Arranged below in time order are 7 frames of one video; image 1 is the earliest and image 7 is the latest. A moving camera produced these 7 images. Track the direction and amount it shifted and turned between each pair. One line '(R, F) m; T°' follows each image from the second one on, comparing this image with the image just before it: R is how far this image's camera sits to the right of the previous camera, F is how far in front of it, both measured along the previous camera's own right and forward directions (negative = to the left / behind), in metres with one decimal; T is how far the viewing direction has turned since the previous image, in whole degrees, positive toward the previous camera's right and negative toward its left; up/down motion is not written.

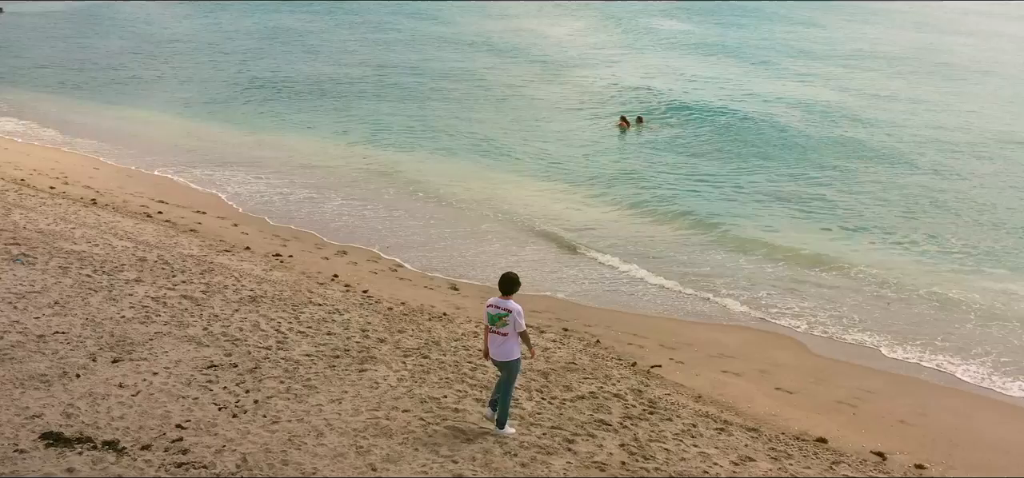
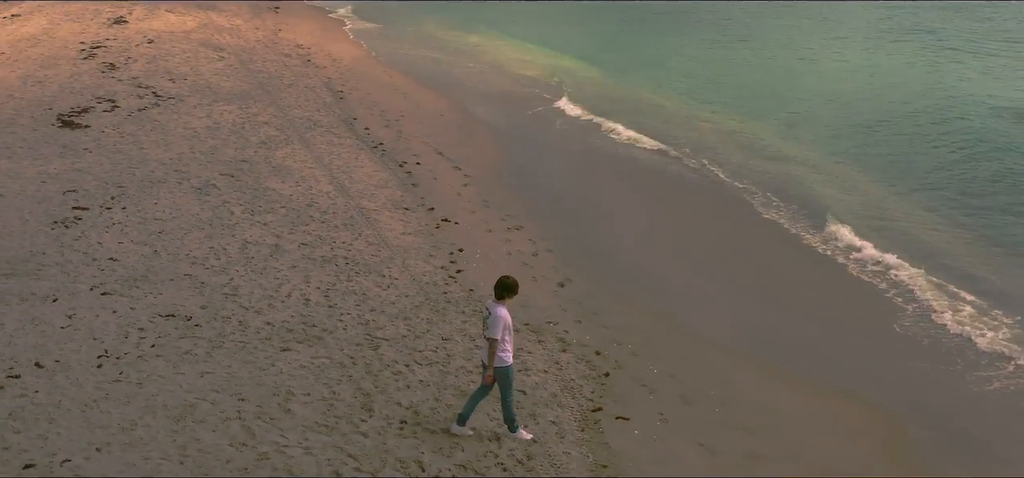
(+3.5, +1.9) m; -30°
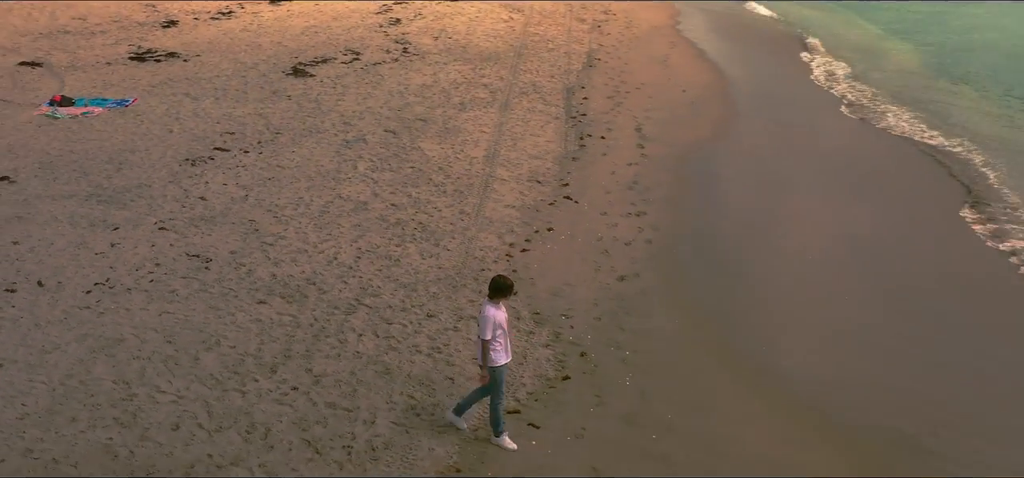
(+2.5, +0.8) m; -21°
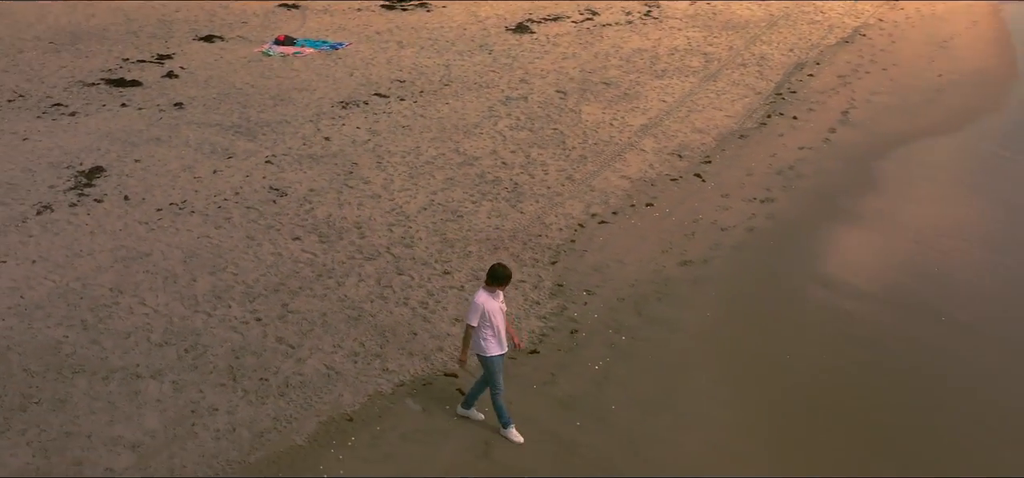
(+2.2, +0.5) m; -19°
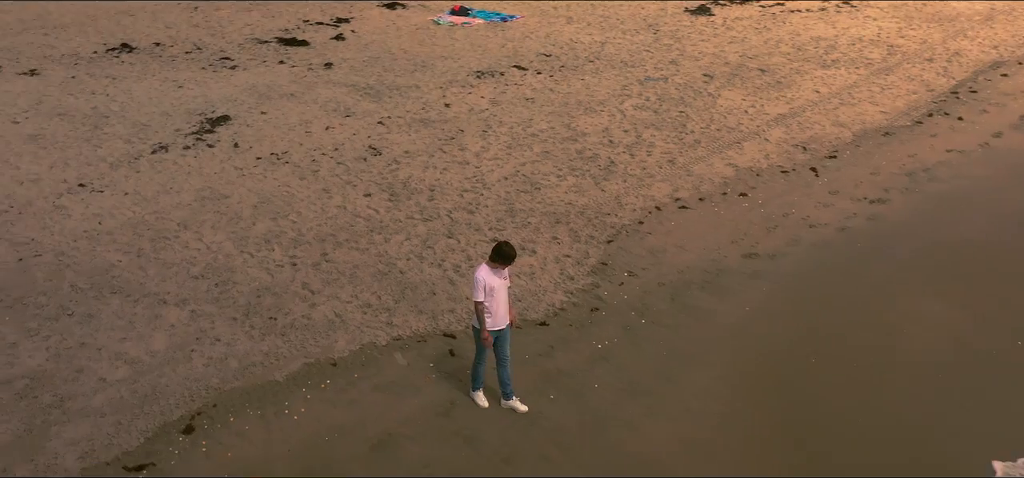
(+1.5, +0.1) m; -14°
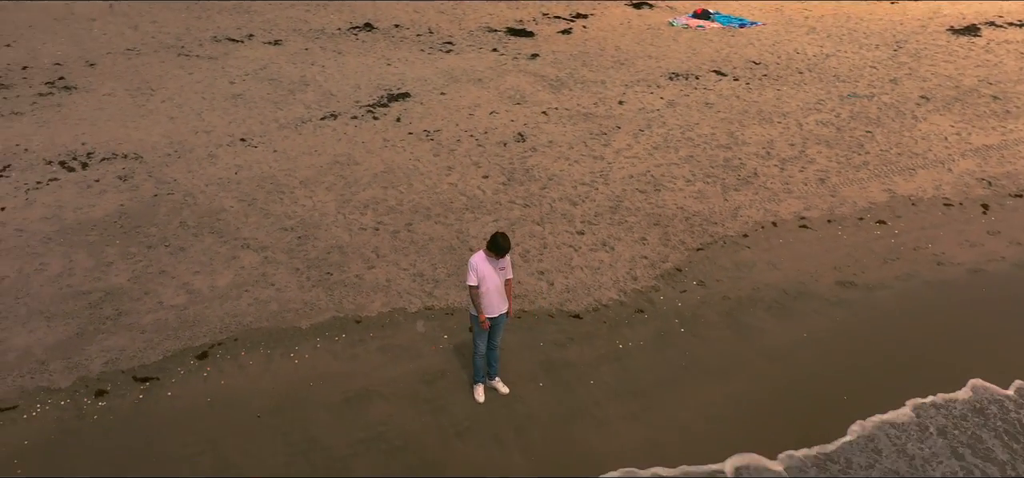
(+1.9, +0.2) m; -19°
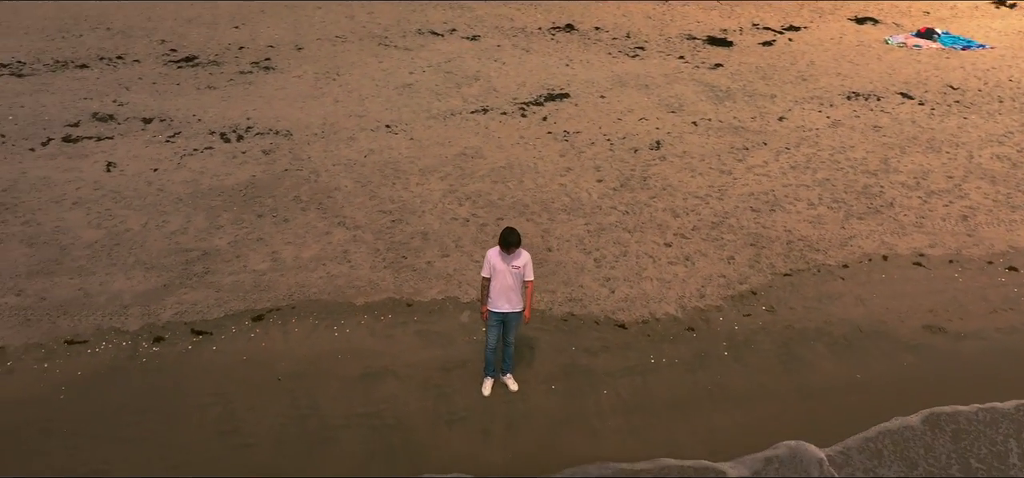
(+1.5, +0.2) m; -16°
